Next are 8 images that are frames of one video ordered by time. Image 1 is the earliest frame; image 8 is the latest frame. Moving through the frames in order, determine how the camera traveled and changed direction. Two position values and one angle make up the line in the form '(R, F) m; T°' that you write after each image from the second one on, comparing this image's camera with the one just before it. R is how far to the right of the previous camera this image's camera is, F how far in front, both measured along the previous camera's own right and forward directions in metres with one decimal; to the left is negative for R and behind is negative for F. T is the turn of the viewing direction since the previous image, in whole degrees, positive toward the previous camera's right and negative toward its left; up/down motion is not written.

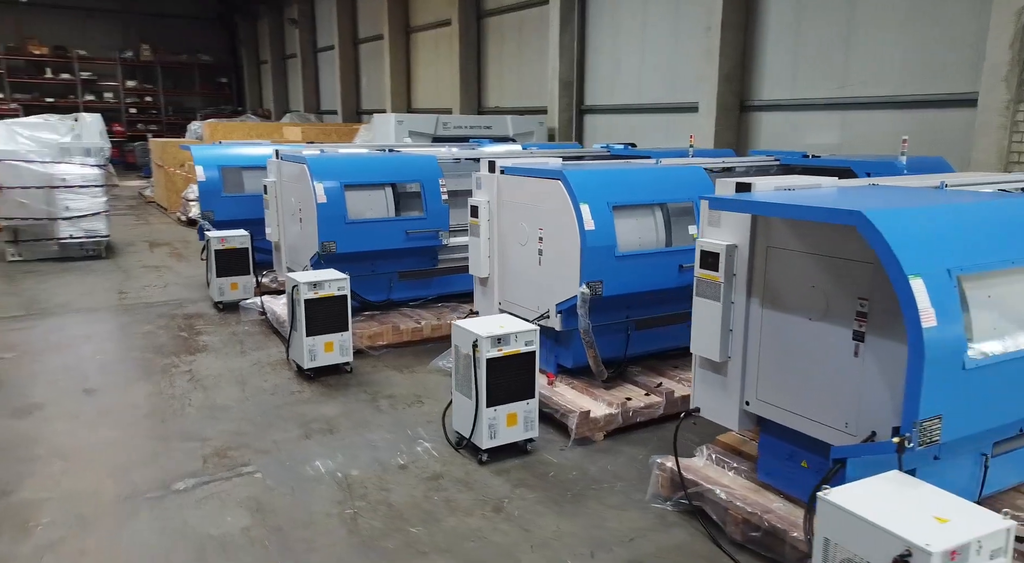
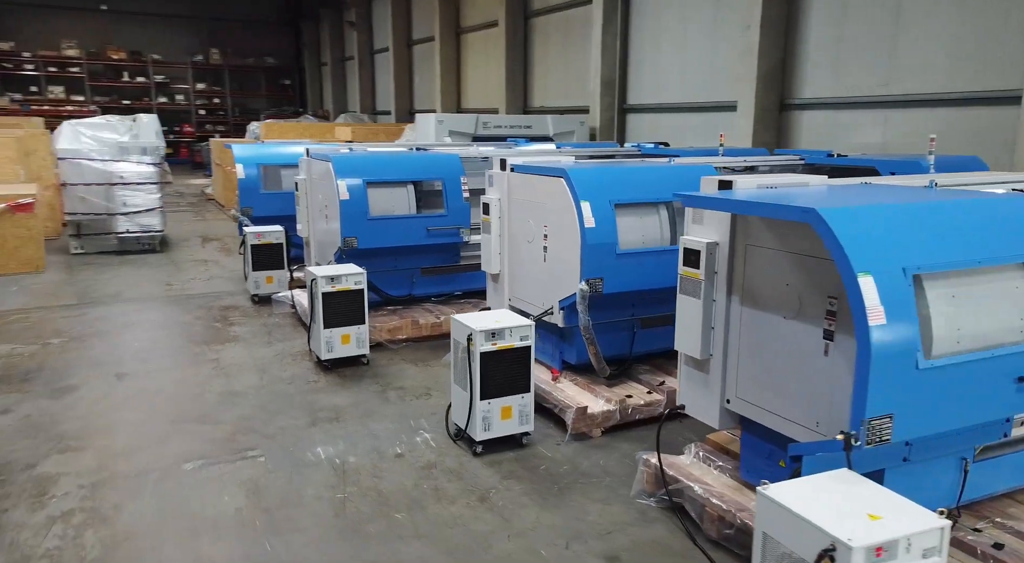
(+0.3, 0.0) m; -5°
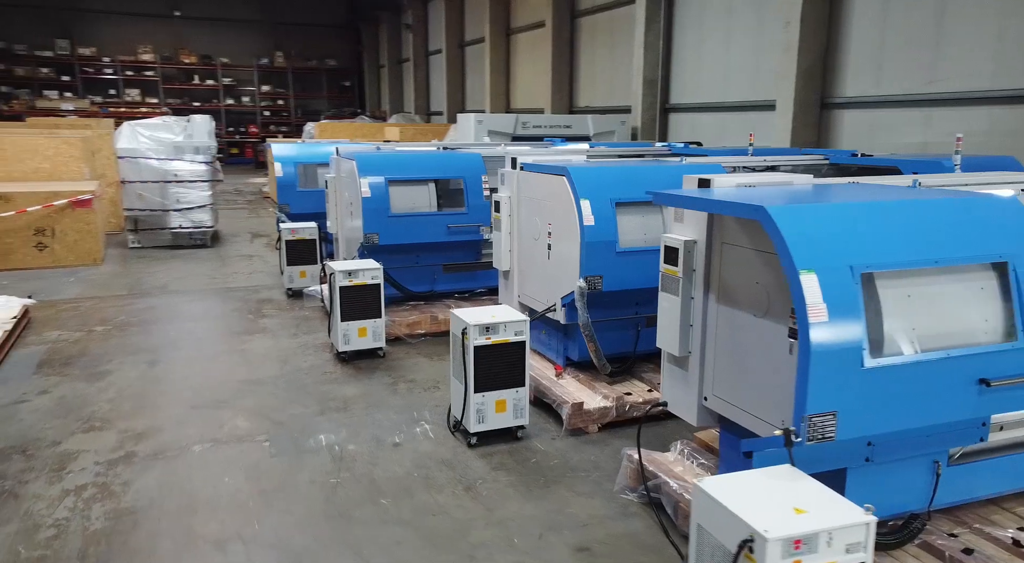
(+0.3, -0.1) m; -5°
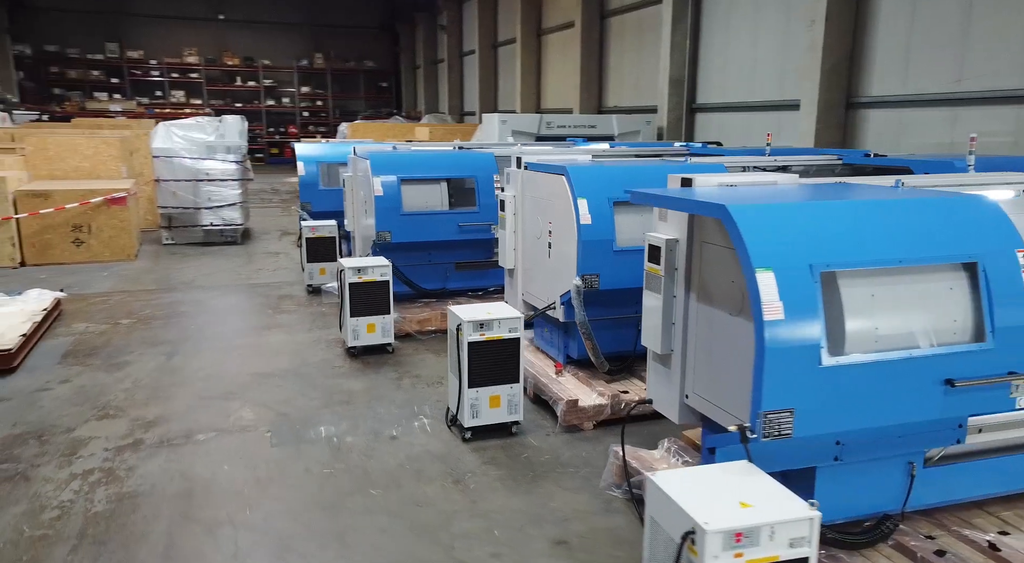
(+0.2, 0.0) m; -3°
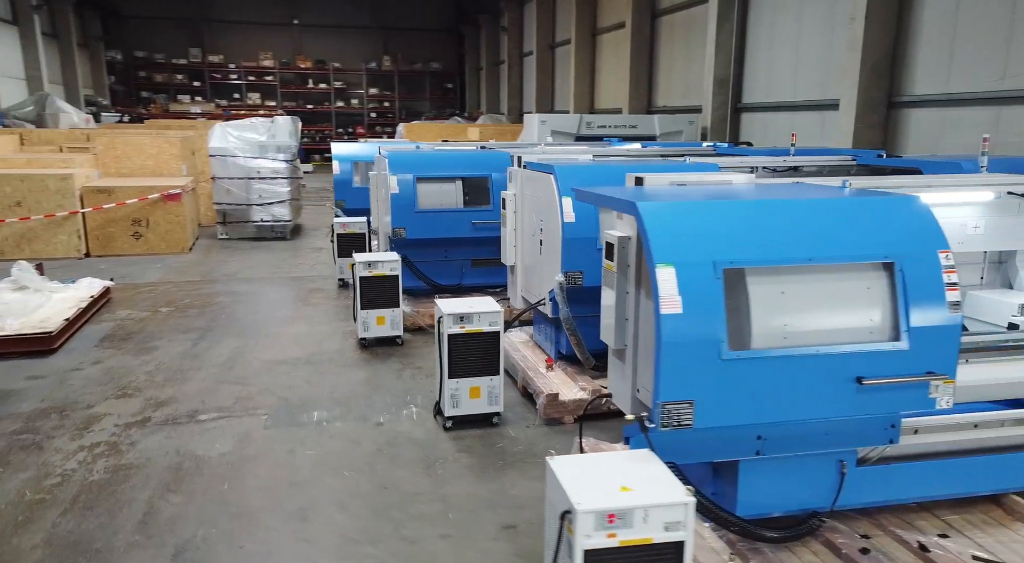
(+0.4, -0.1) m; -5°
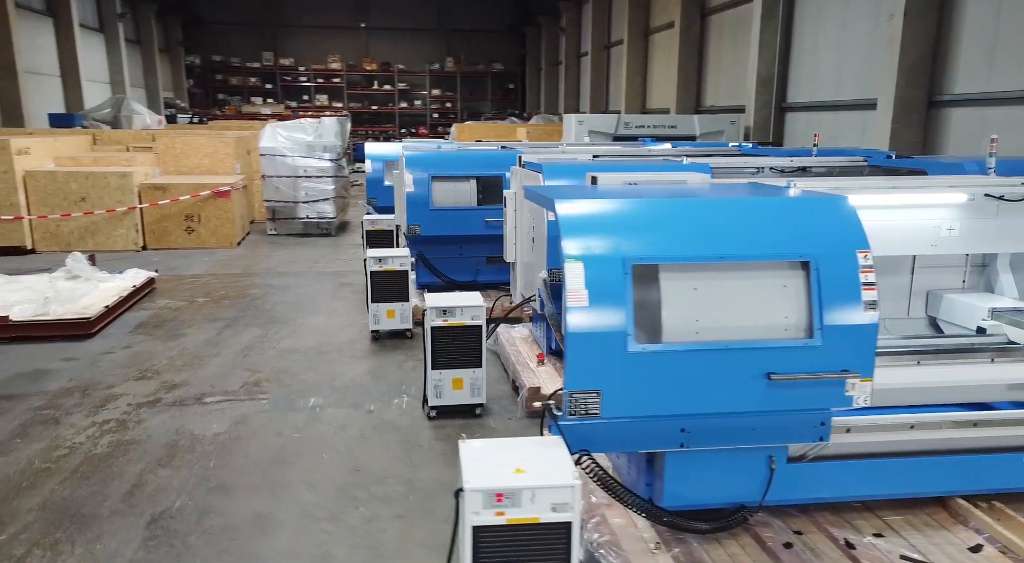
(+0.4, -0.1) m; -5°
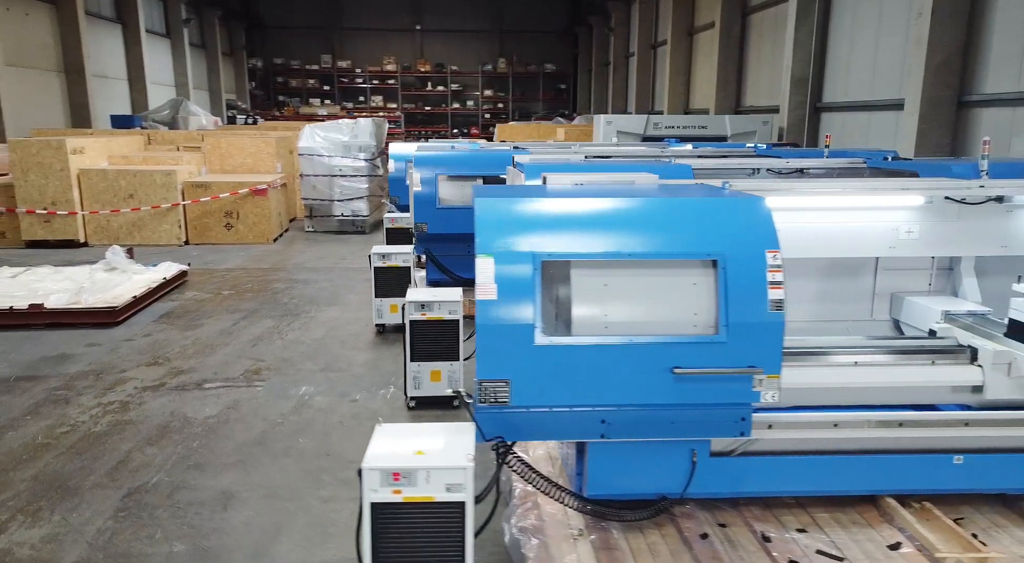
(+0.4, -0.1) m; -4°
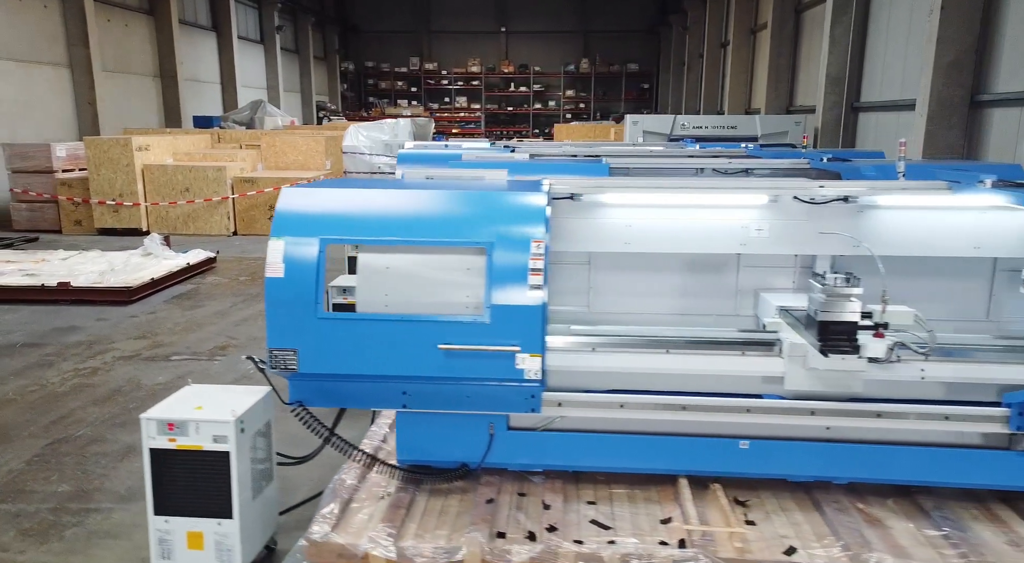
(+1.0, -0.2) m; -7°
